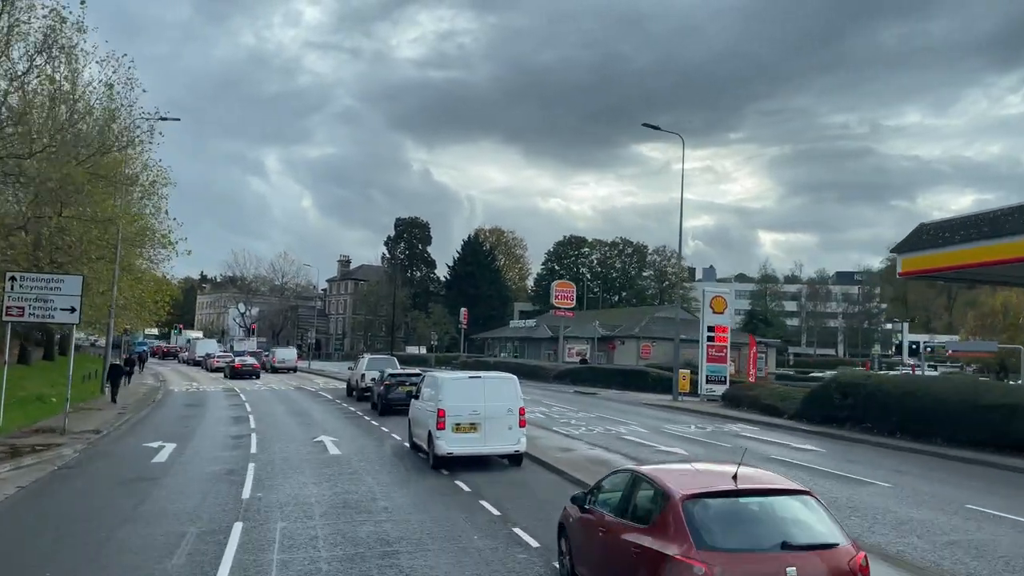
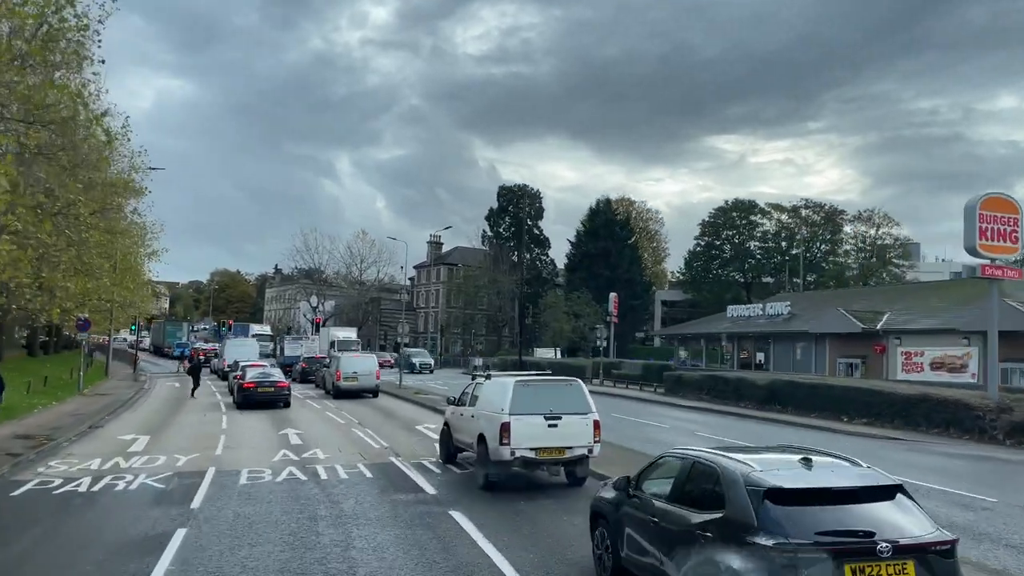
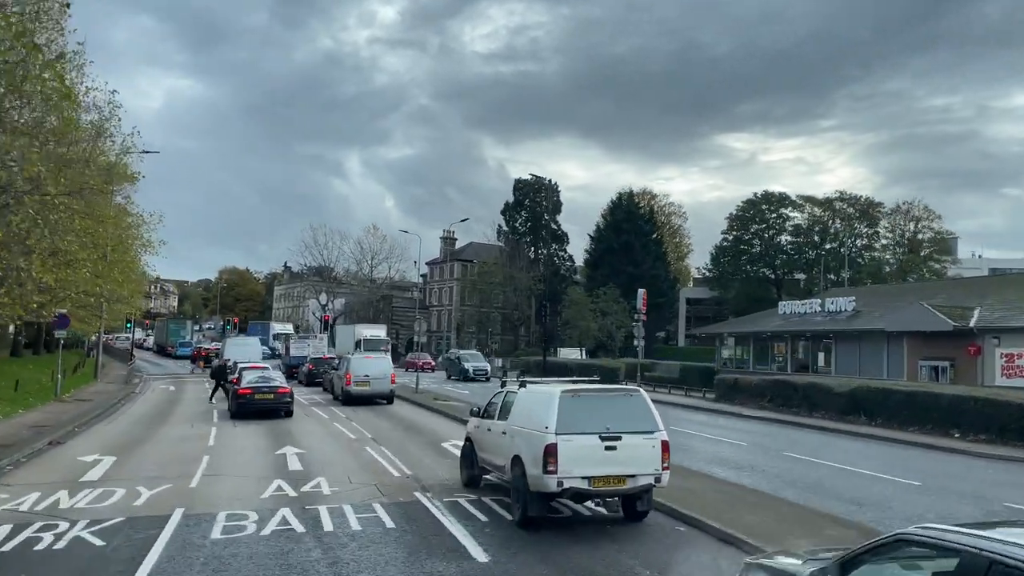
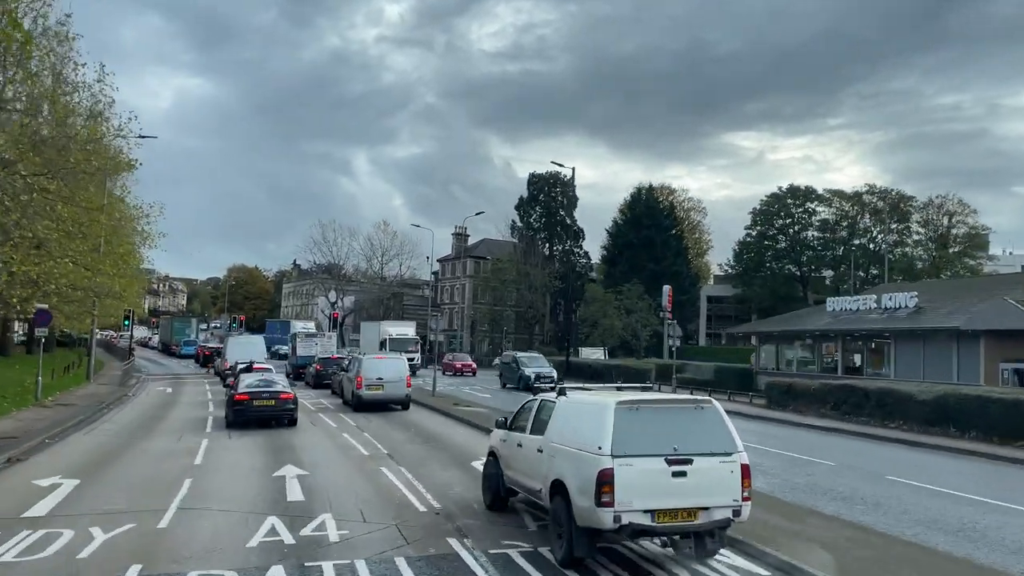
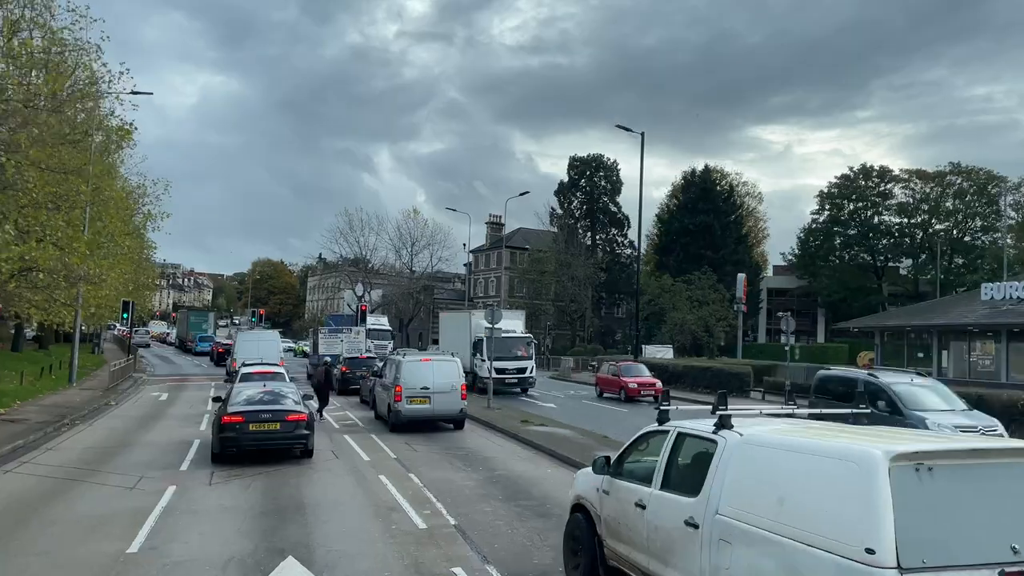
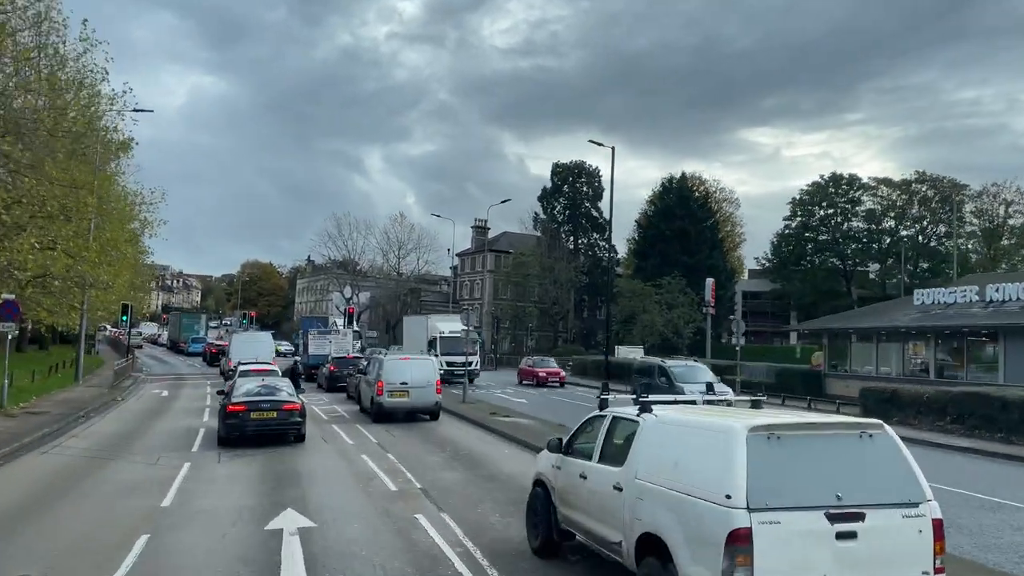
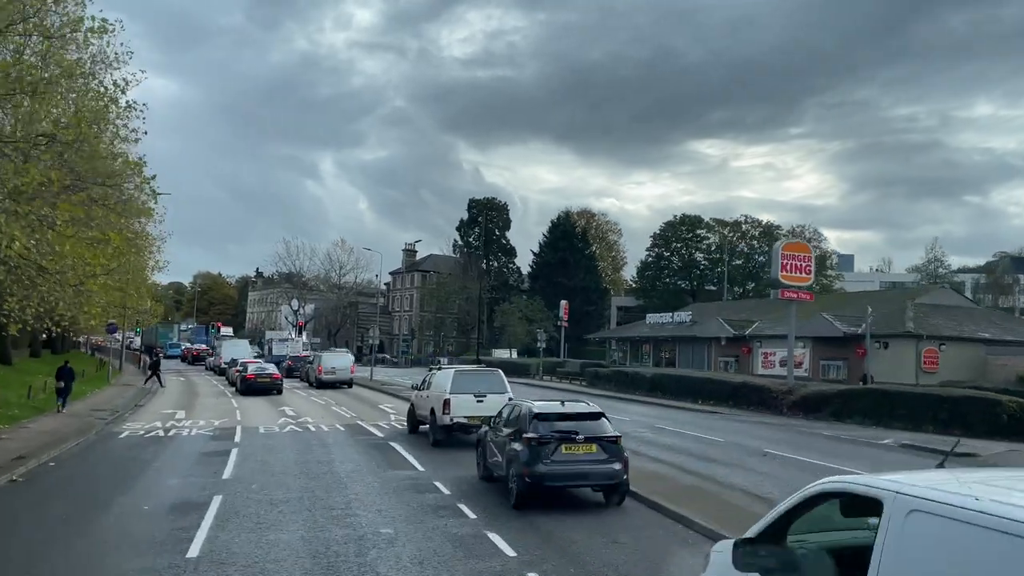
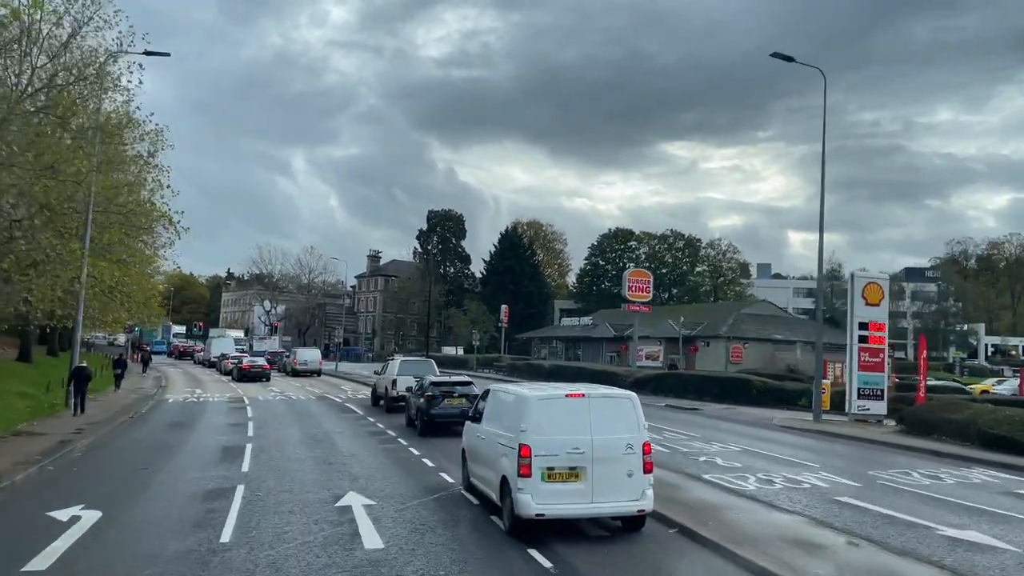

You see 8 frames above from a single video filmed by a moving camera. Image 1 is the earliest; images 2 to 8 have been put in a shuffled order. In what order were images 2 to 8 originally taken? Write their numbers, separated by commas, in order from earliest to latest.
8, 7, 2, 3, 4, 6, 5
